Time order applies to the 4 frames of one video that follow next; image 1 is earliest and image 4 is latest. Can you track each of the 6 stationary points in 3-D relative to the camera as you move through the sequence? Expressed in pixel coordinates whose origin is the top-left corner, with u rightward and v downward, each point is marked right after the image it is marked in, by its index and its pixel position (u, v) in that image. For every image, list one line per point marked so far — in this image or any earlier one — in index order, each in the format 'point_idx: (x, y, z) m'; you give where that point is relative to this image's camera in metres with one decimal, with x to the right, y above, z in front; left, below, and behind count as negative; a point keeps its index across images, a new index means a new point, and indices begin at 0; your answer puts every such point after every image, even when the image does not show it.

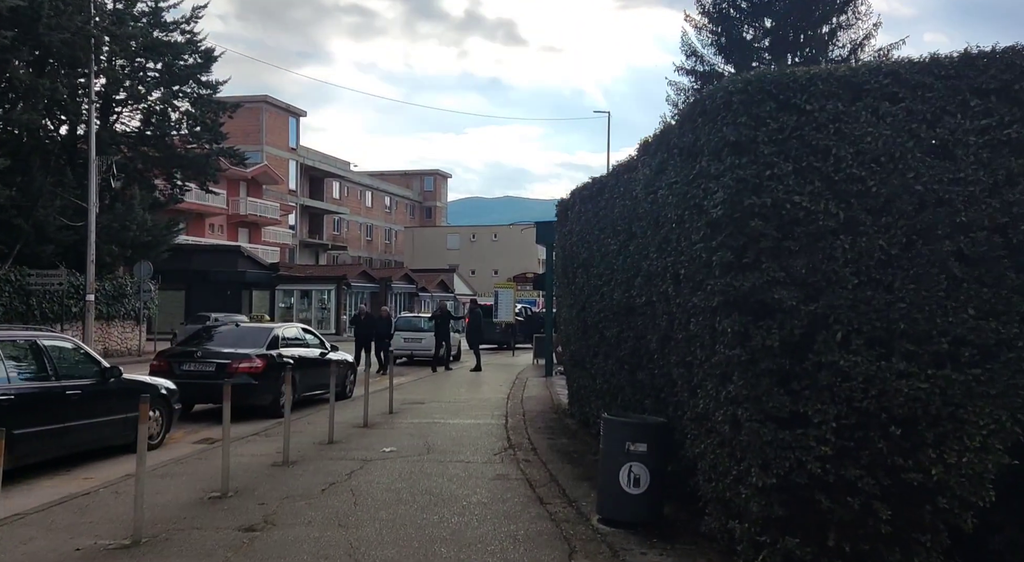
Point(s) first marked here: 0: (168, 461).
0: (-3.5, -1.8, +10.3) m
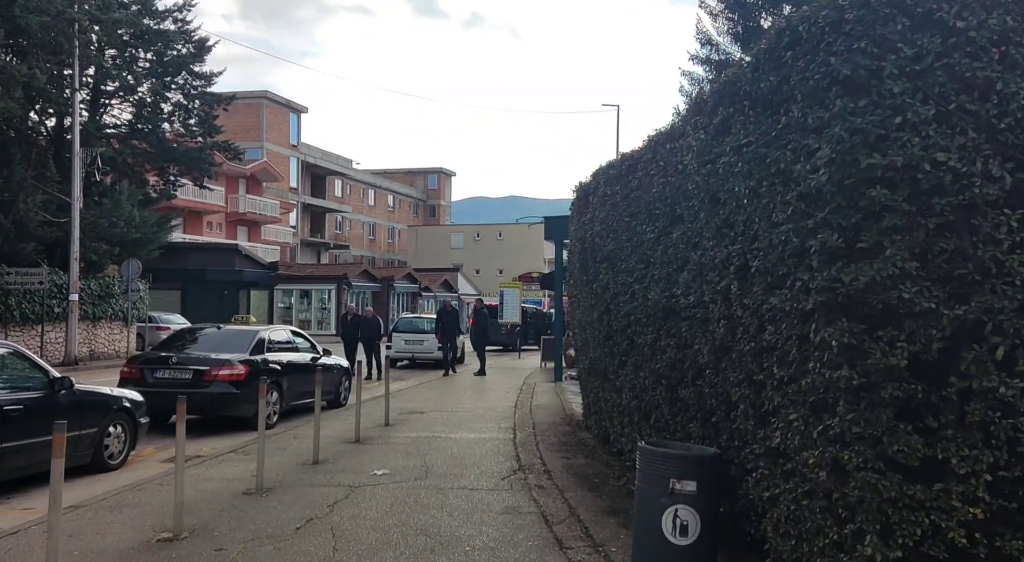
0: (-3.4, -1.8, +8.9) m
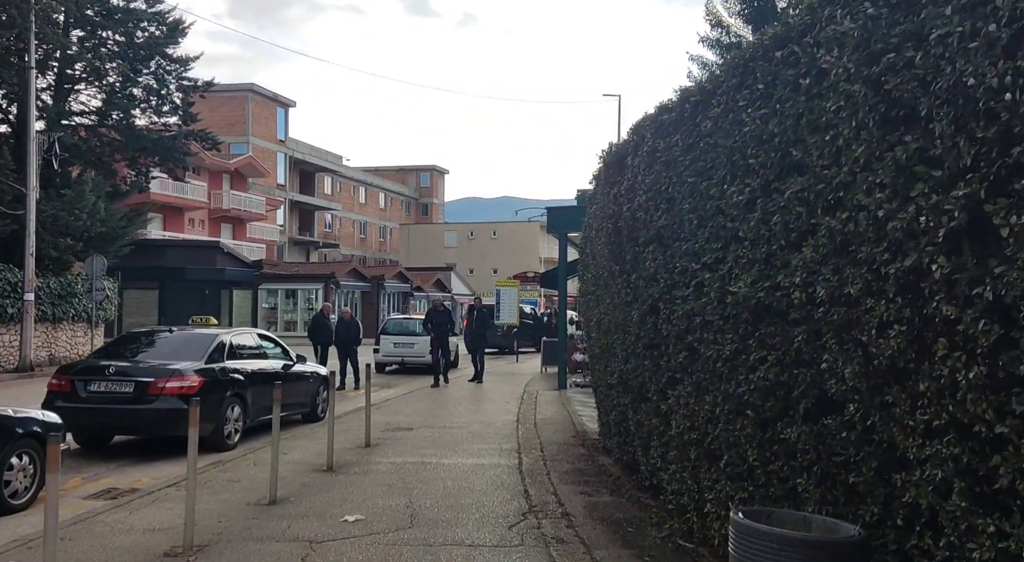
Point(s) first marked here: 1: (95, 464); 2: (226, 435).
0: (-3.4, -1.8, +6.8) m
1: (-4.4, -1.9, +10.6) m
2: (-3.4, -1.8, +11.9) m
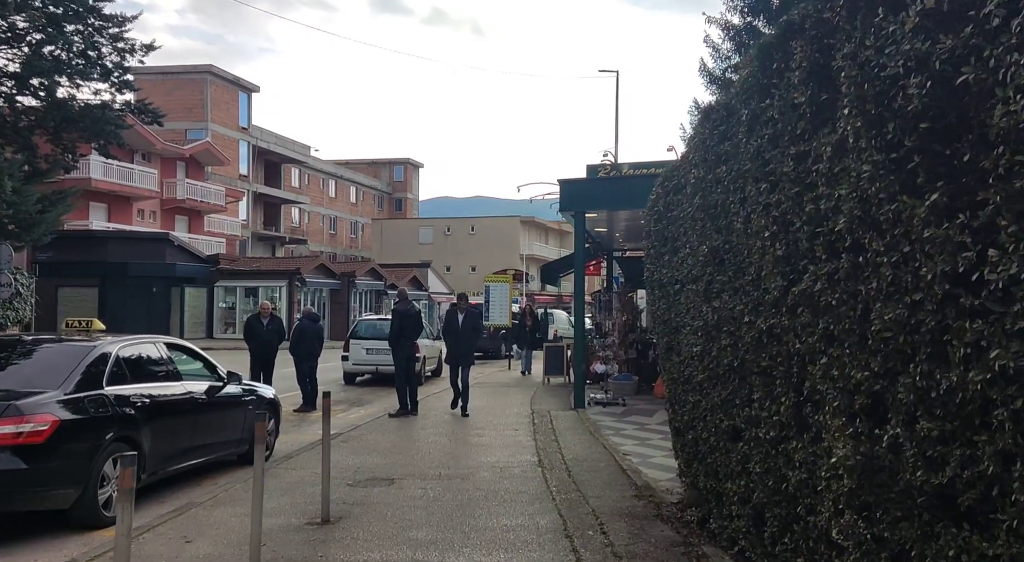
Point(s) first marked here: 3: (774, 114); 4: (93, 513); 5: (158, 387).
0: (-2.9, -1.6, +2.5) m
1: (-4.1, -1.8, +6.4) m
2: (-3.1, -1.7, +7.6) m
3: (+1.1, +0.7, +4.2) m
4: (-3.1, -1.7, +7.5) m
5: (-3.1, -0.9, +8.7) m
